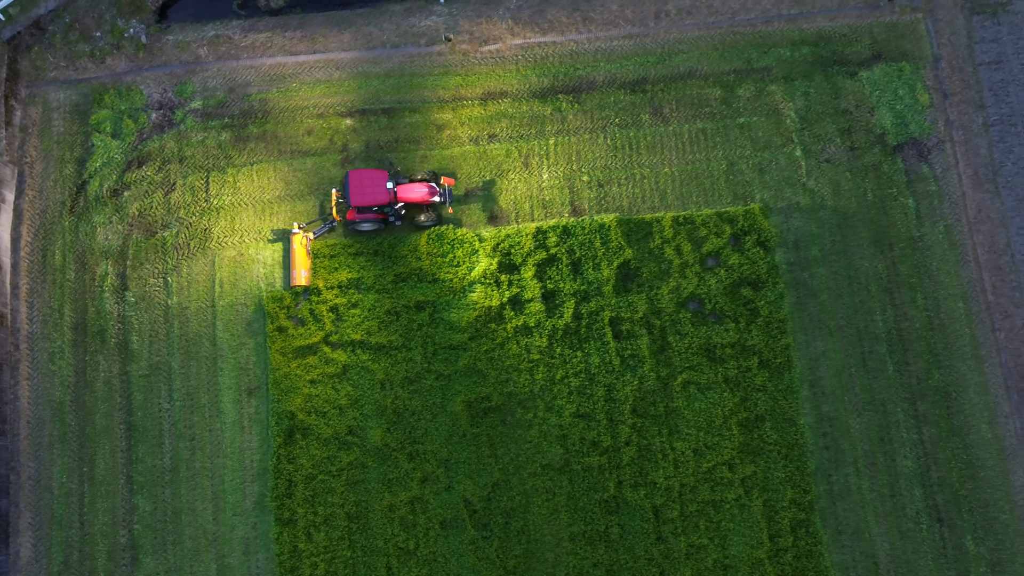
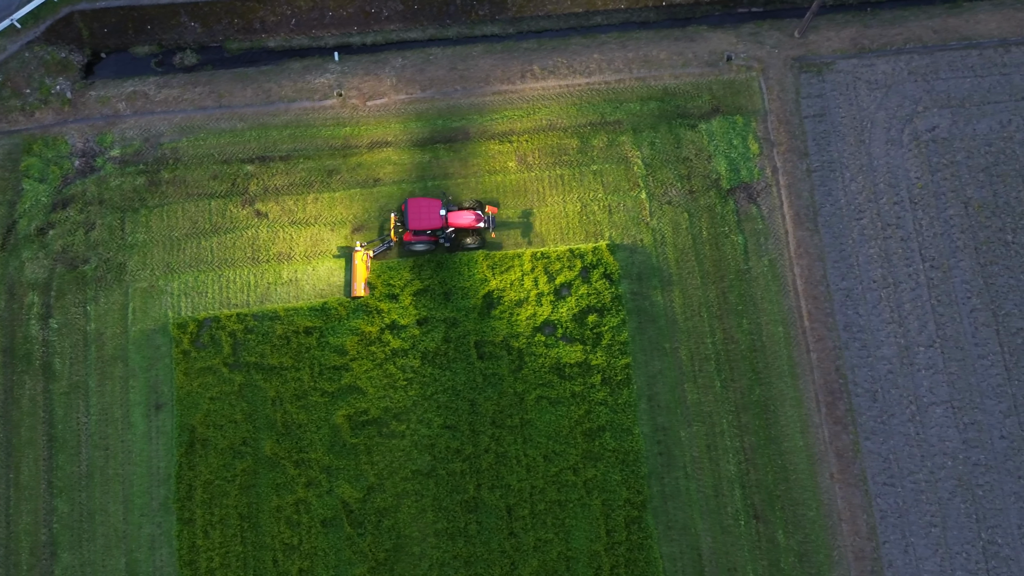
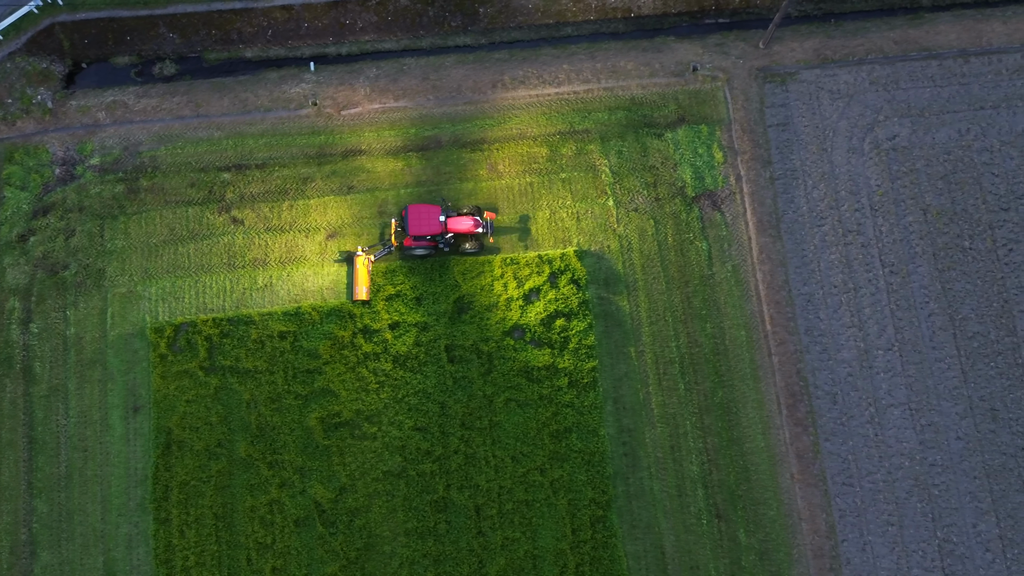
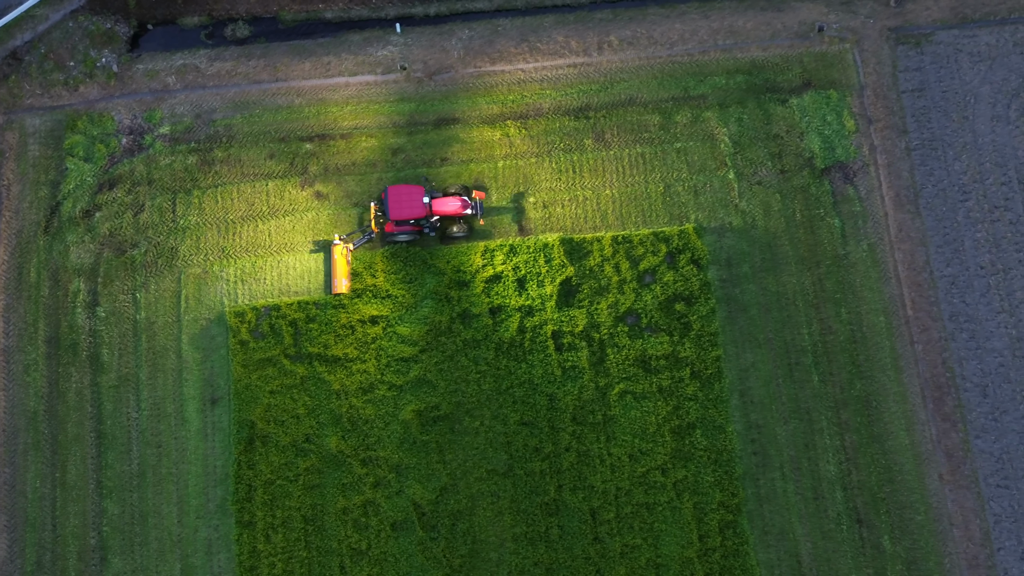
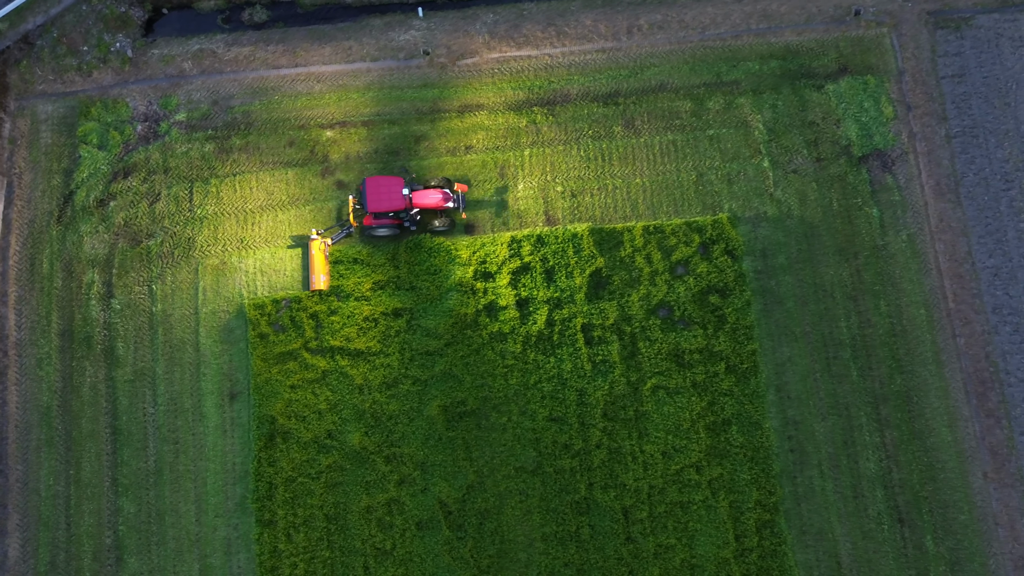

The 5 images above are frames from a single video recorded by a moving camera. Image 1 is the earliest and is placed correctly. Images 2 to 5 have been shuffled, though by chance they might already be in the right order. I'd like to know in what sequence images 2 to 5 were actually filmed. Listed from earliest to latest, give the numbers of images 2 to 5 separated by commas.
5, 4, 2, 3
